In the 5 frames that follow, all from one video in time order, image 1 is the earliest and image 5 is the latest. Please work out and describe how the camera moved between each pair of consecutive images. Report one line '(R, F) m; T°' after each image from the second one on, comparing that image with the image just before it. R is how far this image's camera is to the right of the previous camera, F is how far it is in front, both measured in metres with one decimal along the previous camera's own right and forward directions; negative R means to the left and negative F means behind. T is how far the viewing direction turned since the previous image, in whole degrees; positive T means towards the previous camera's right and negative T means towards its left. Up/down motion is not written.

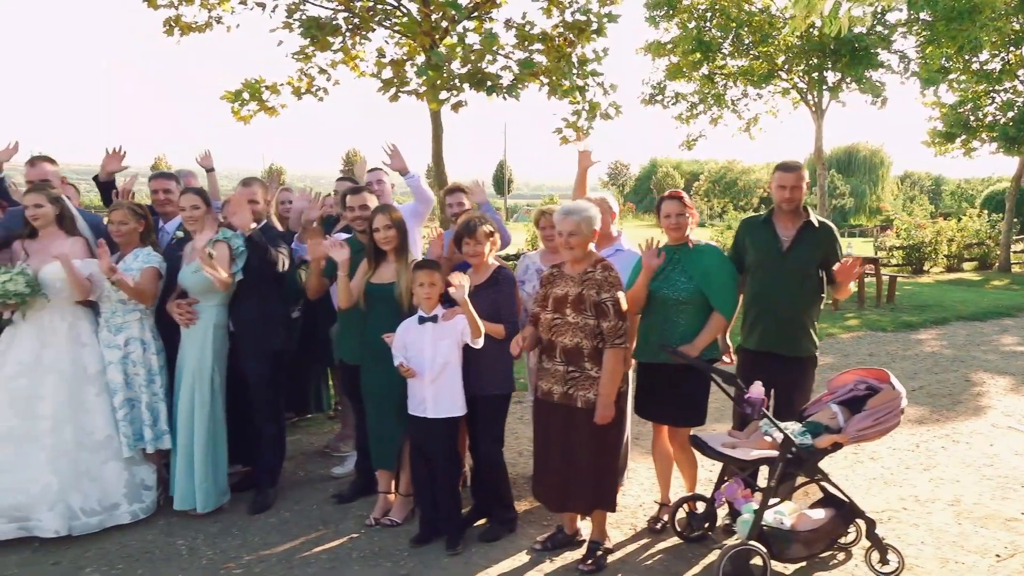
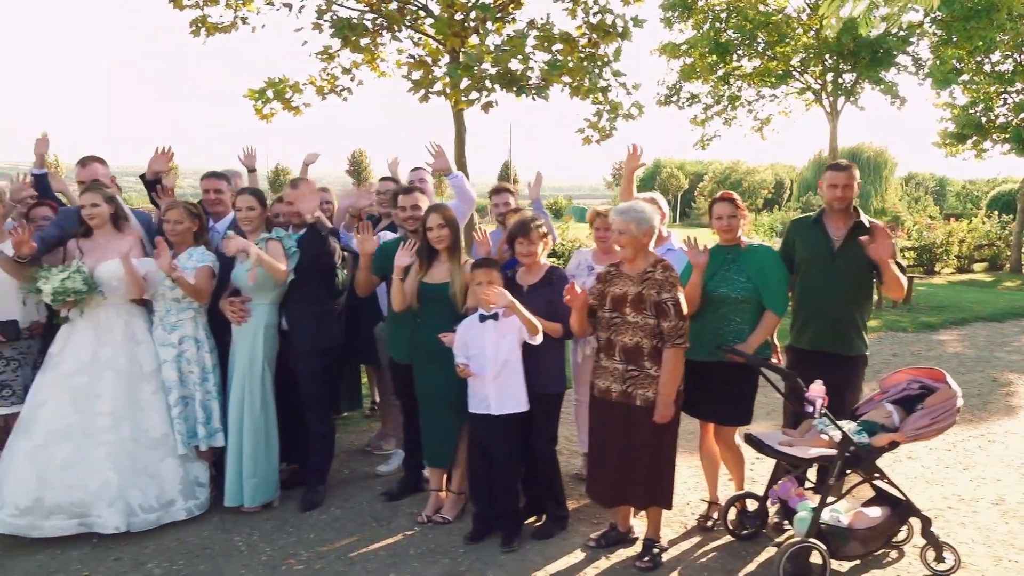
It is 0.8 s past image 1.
(-0.3, 0.0) m; 0°
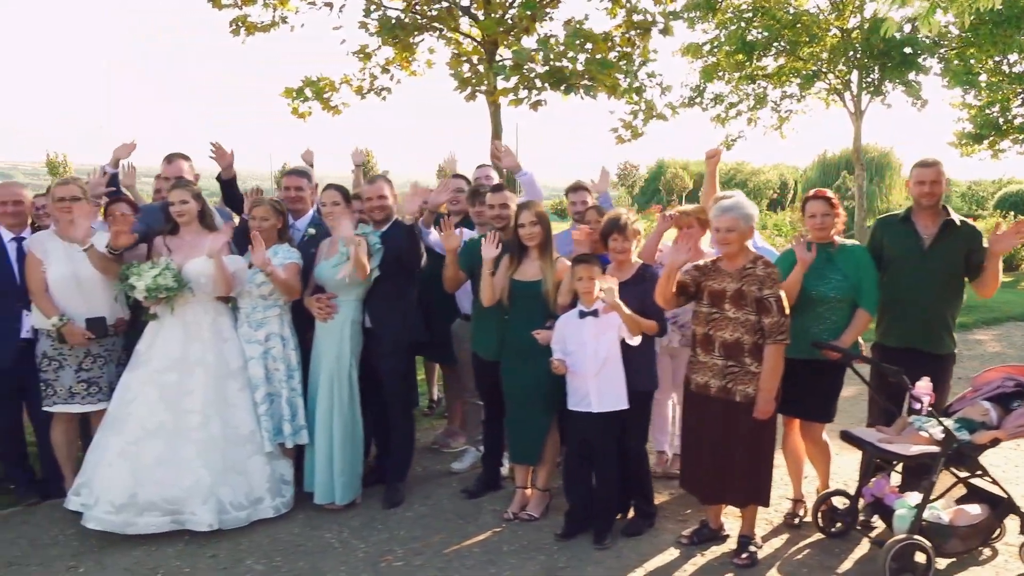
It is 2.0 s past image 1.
(-0.5, 0.0) m; 0°
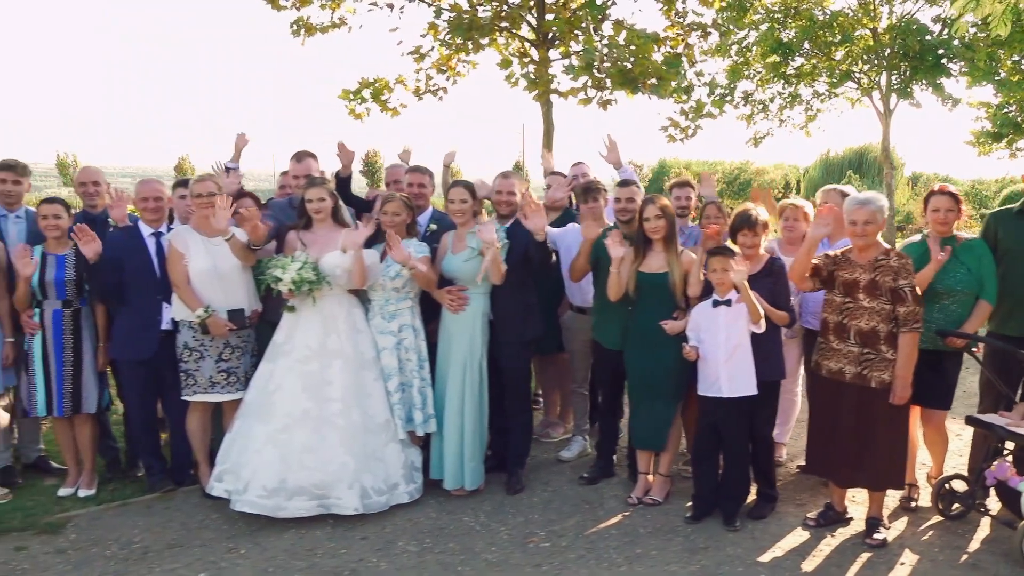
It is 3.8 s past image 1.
(-0.7, -0.2) m; 0°
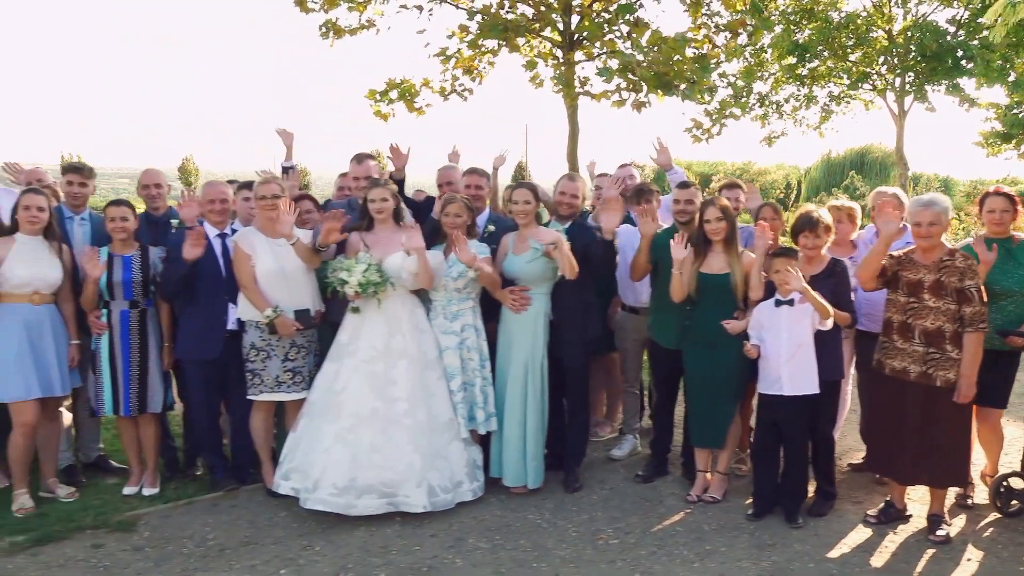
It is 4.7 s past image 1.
(-0.4, -0.1) m; 0°
